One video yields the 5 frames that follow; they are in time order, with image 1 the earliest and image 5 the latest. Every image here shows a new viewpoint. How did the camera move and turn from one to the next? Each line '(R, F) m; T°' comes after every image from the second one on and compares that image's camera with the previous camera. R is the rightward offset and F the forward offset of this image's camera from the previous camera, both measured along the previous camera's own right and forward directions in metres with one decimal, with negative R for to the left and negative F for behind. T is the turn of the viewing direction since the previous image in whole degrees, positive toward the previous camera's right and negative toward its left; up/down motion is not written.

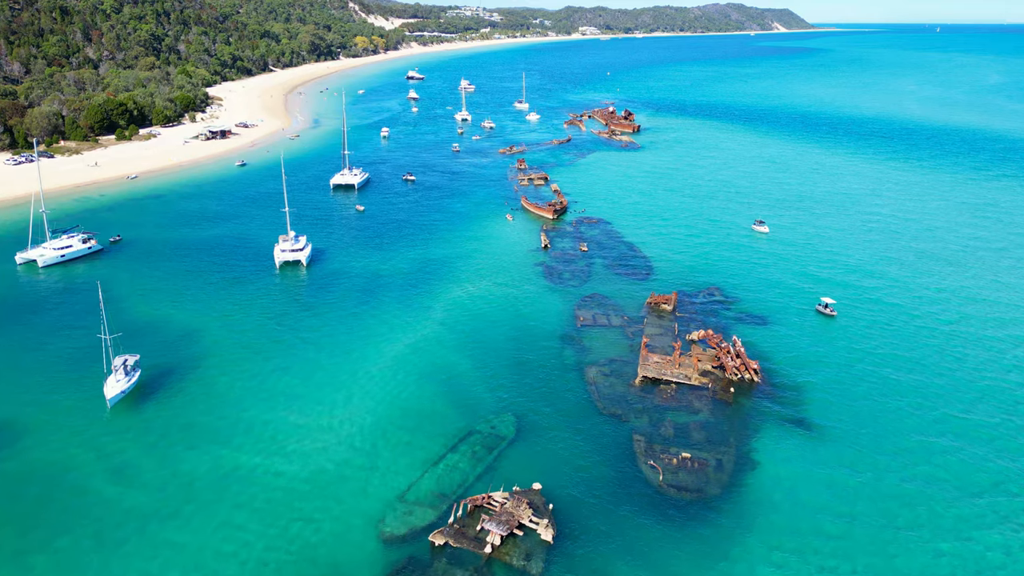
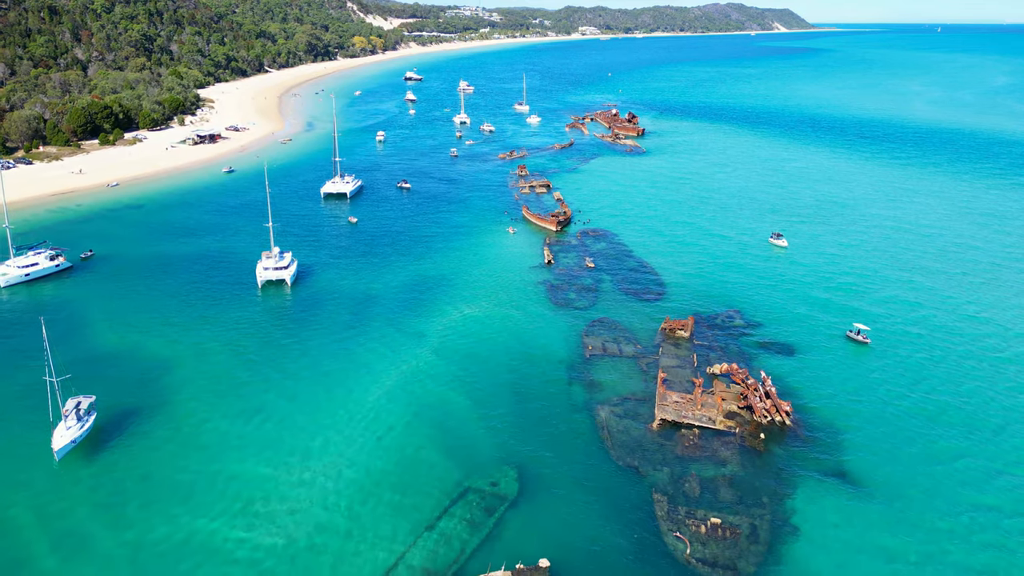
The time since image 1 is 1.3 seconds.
(-0.2, +5.1) m; 0°
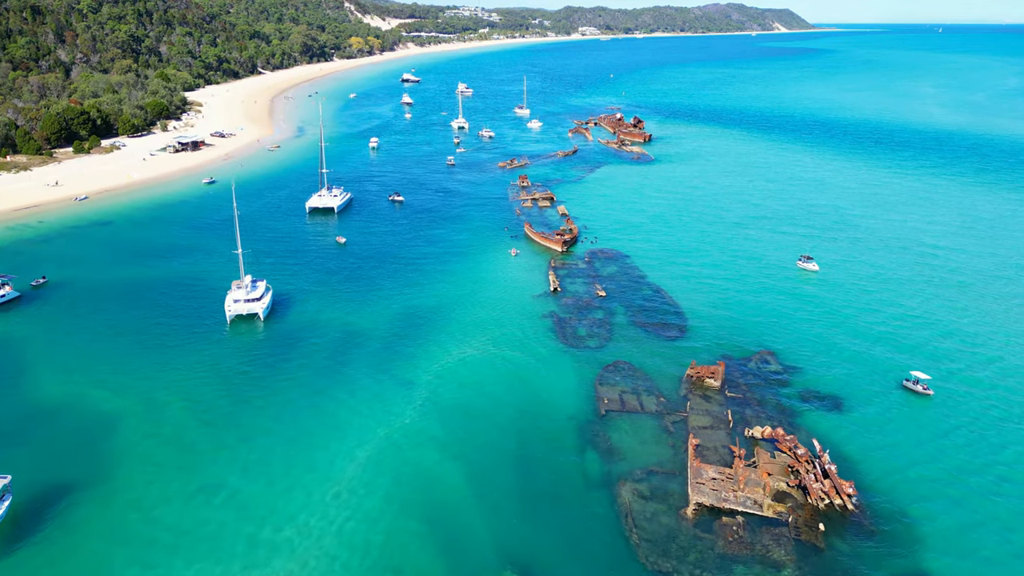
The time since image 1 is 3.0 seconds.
(-0.2, +7.3) m; 0°
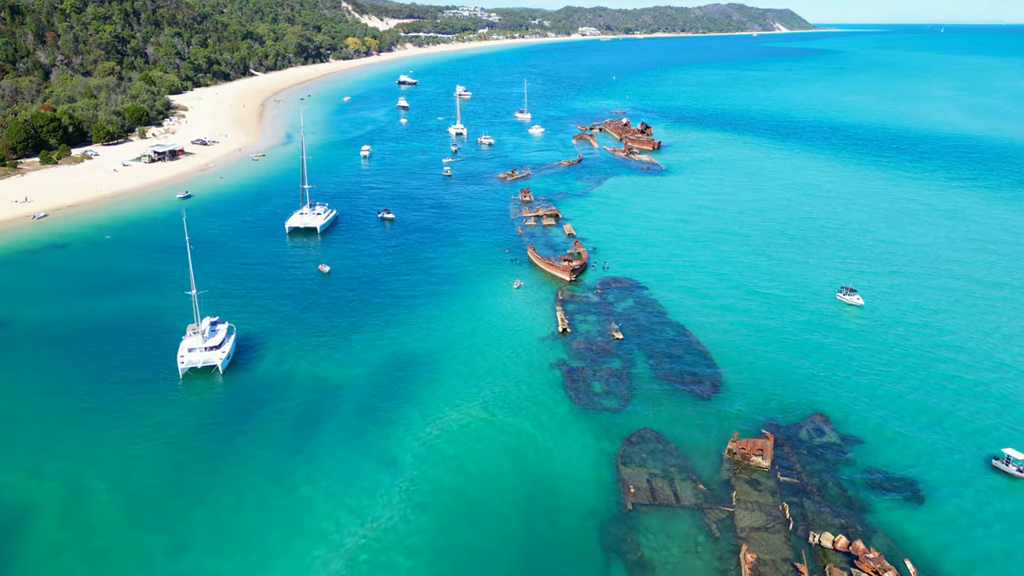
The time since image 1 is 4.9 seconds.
(-0.2, +8.3) m; 0°
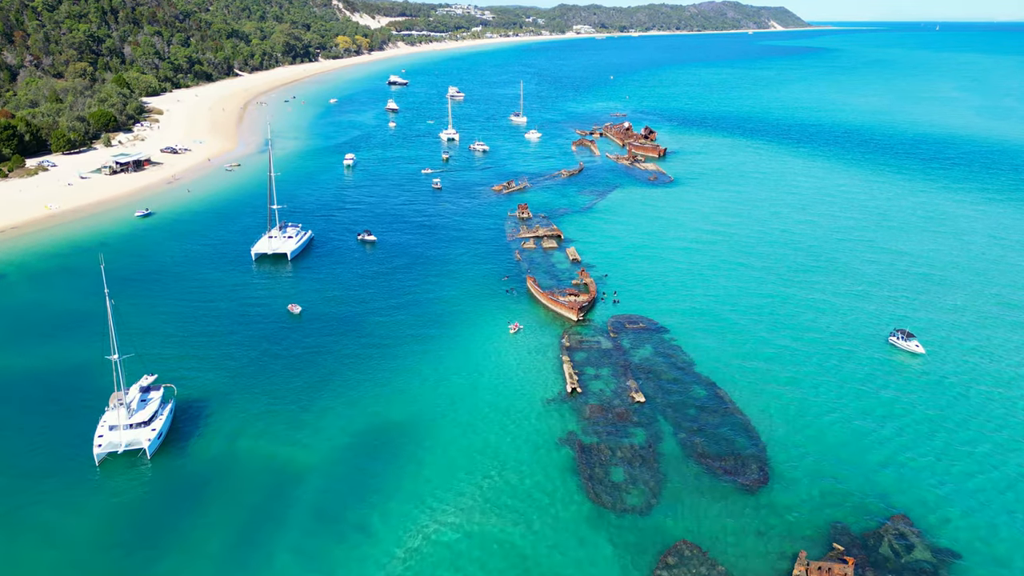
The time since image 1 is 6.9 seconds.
(-0.2, +9.3) m; 0°
